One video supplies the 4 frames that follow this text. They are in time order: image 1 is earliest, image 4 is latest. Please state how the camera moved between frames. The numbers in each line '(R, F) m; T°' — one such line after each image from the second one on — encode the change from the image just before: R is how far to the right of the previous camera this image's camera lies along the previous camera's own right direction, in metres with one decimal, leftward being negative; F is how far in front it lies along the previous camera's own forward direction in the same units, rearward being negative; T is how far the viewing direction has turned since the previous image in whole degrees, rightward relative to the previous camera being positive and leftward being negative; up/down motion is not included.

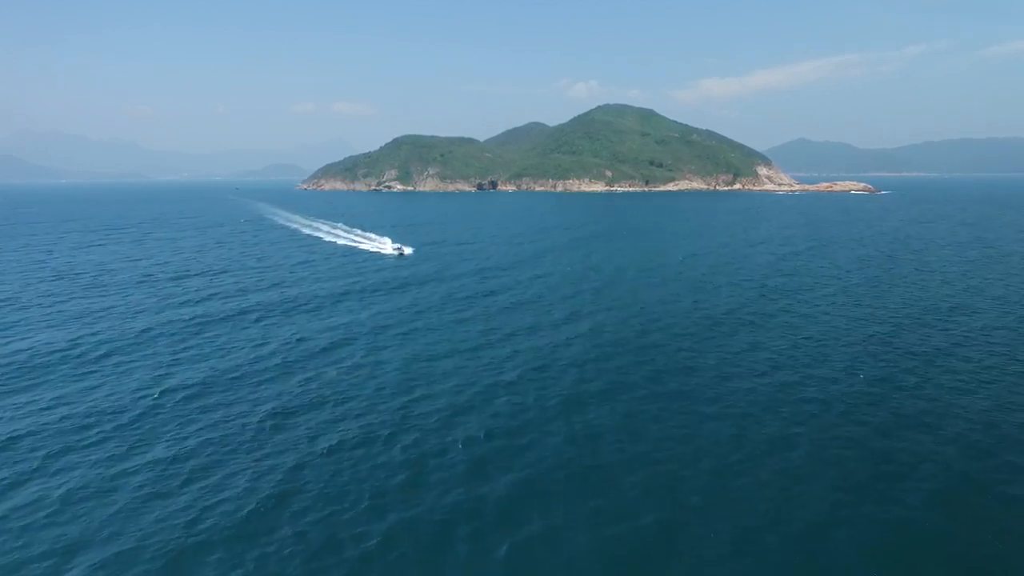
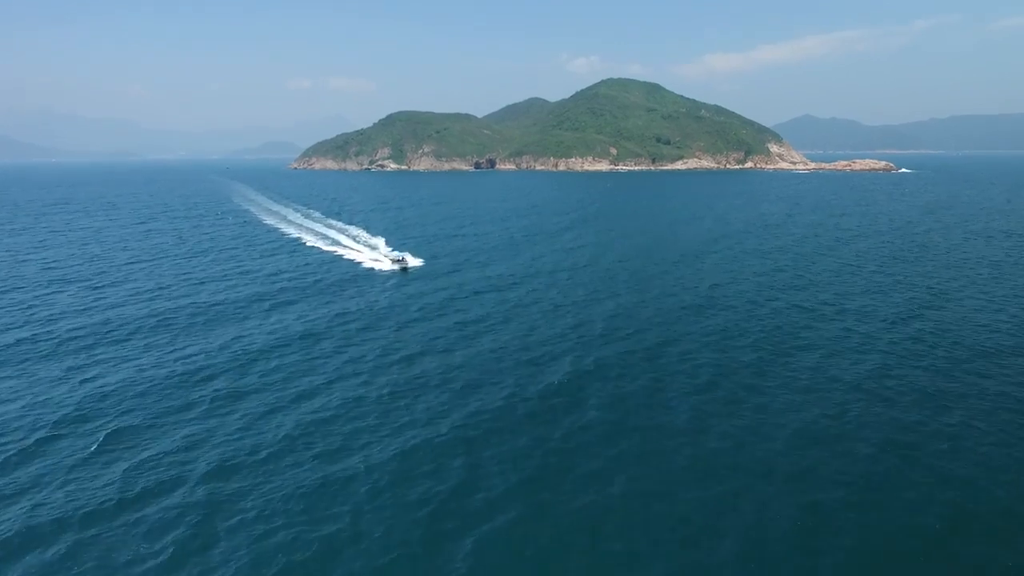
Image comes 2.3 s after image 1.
(+3.7, +25.1) m; 0°
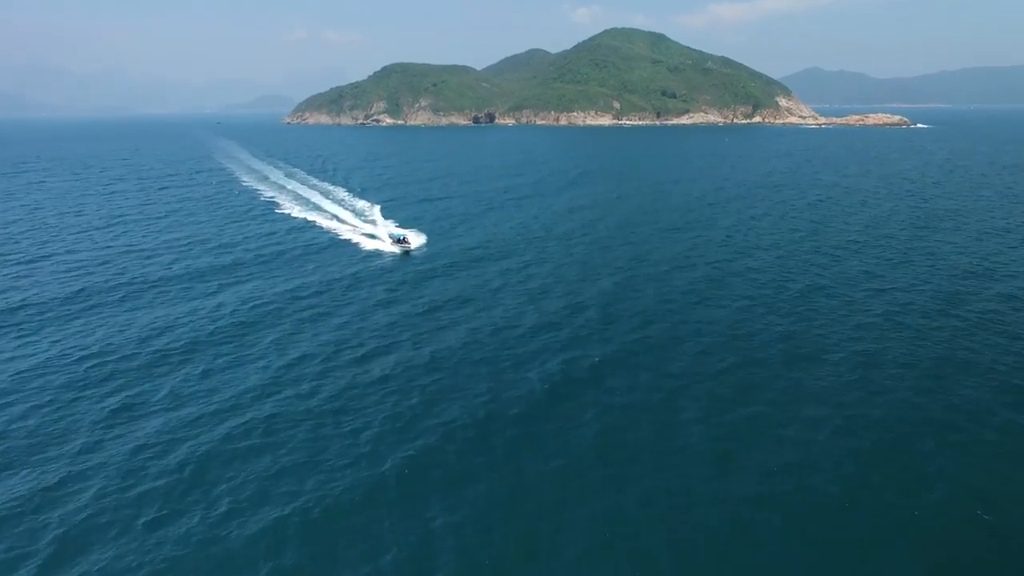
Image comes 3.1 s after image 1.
(+1.4, +10.2) m; 0°
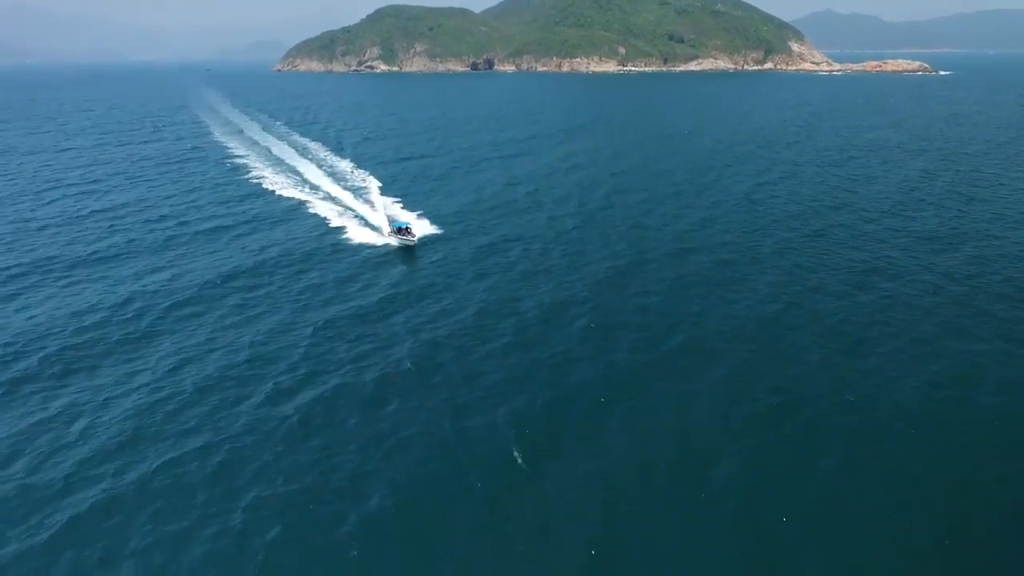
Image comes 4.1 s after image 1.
(+1.6, +11.9) m; 0°
